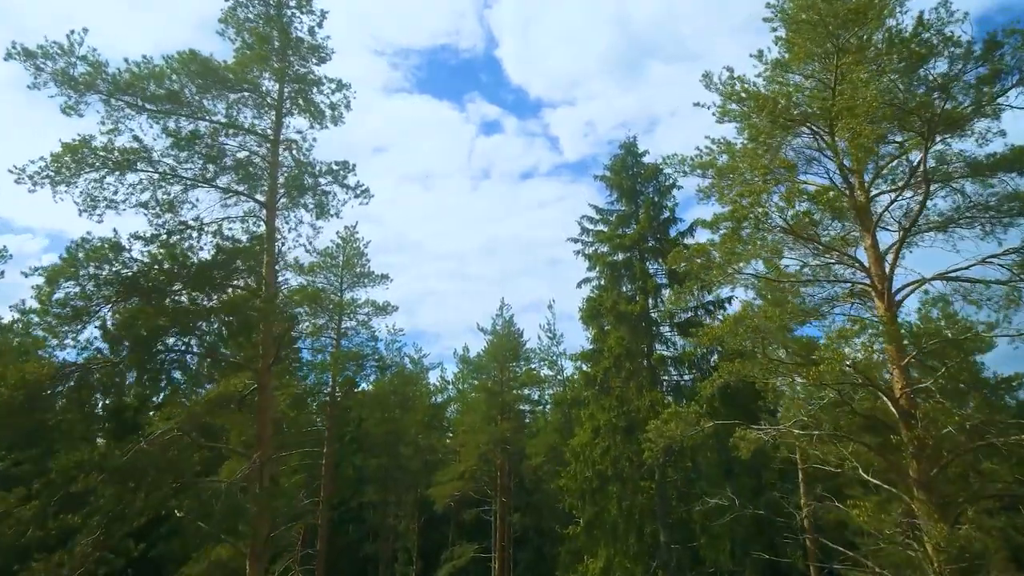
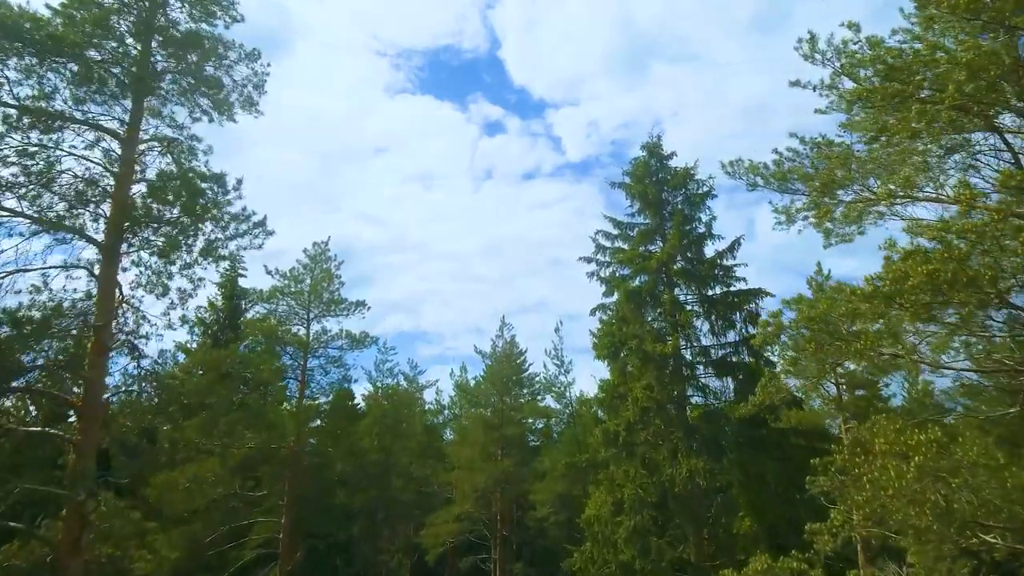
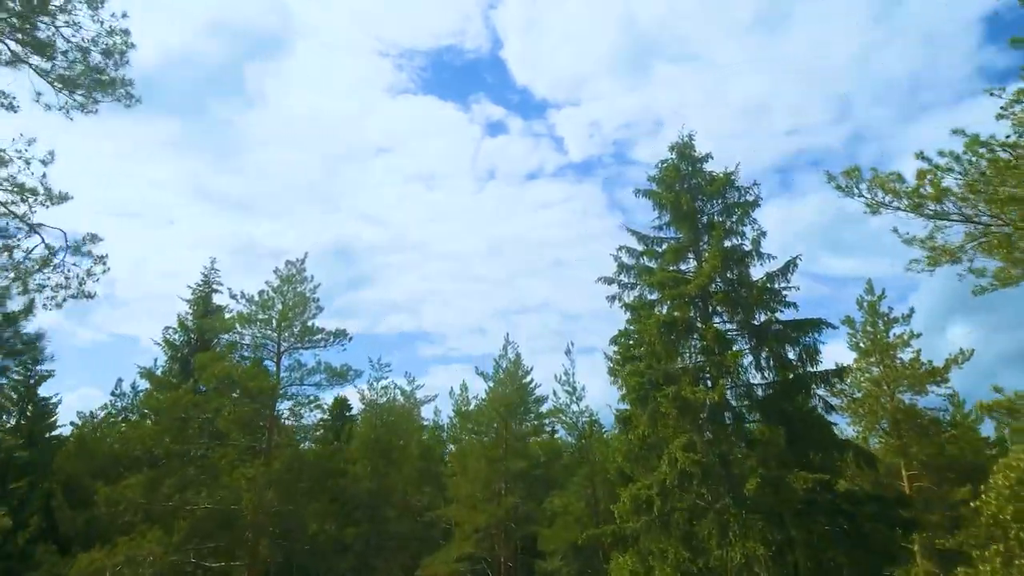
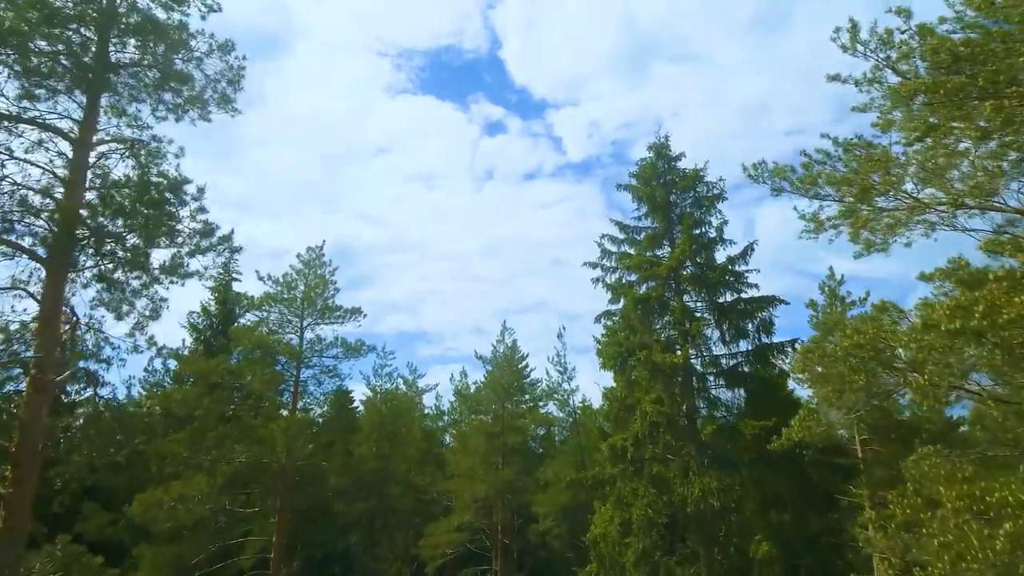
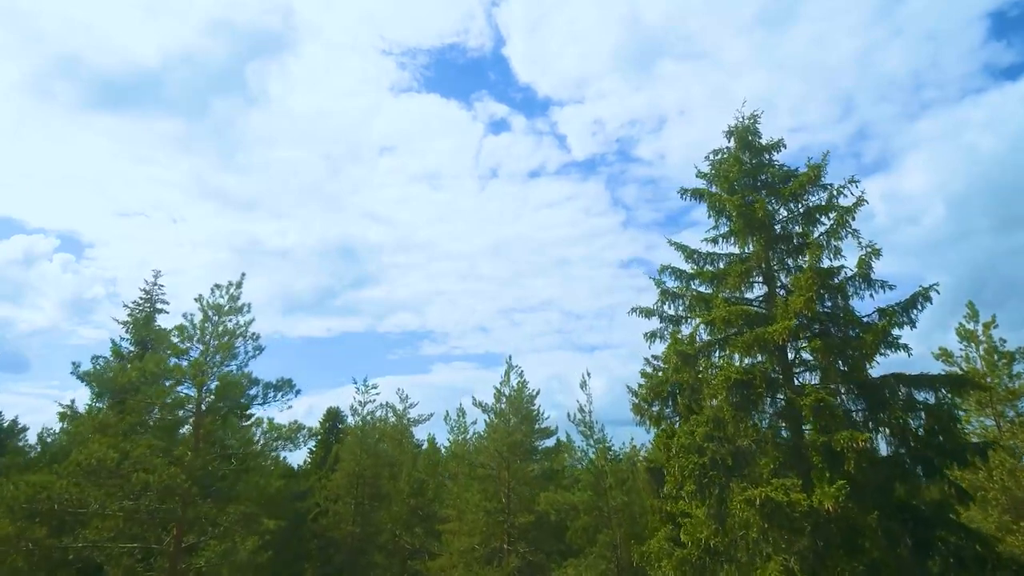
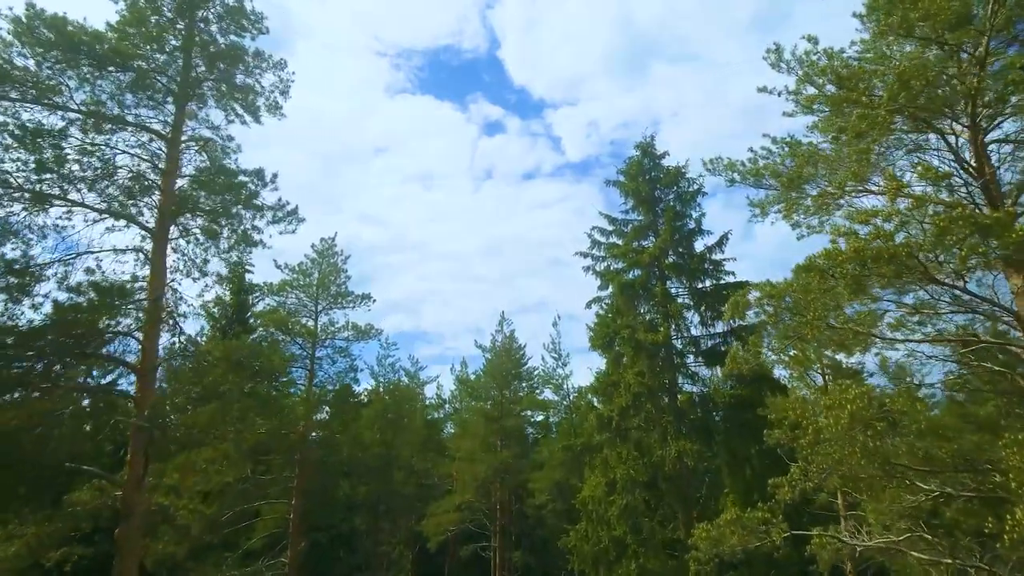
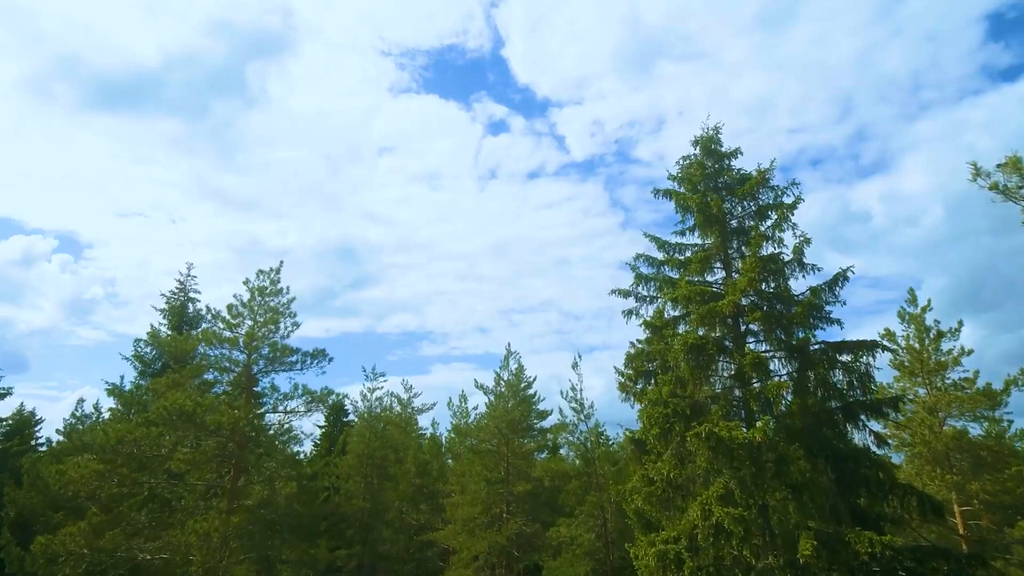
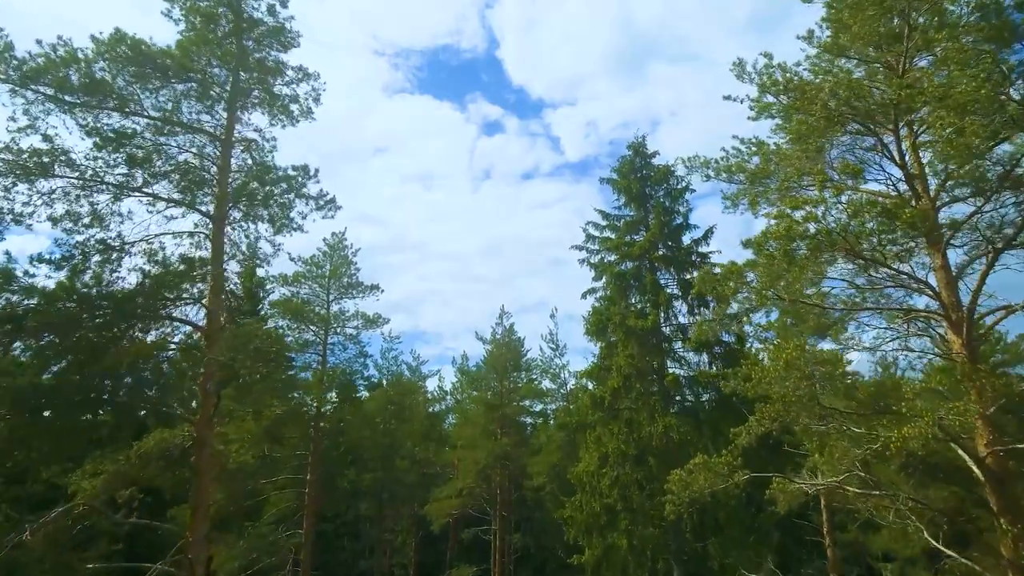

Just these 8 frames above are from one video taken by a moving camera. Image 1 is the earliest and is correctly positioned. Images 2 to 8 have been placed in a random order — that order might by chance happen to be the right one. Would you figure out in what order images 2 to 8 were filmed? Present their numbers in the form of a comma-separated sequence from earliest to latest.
8, 6, 2, 4, 3, 7, 5
